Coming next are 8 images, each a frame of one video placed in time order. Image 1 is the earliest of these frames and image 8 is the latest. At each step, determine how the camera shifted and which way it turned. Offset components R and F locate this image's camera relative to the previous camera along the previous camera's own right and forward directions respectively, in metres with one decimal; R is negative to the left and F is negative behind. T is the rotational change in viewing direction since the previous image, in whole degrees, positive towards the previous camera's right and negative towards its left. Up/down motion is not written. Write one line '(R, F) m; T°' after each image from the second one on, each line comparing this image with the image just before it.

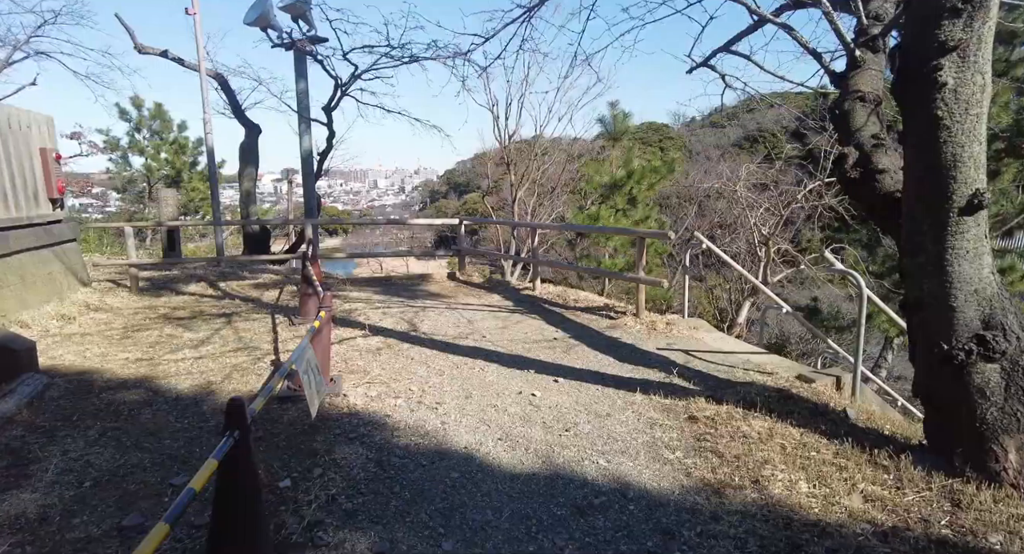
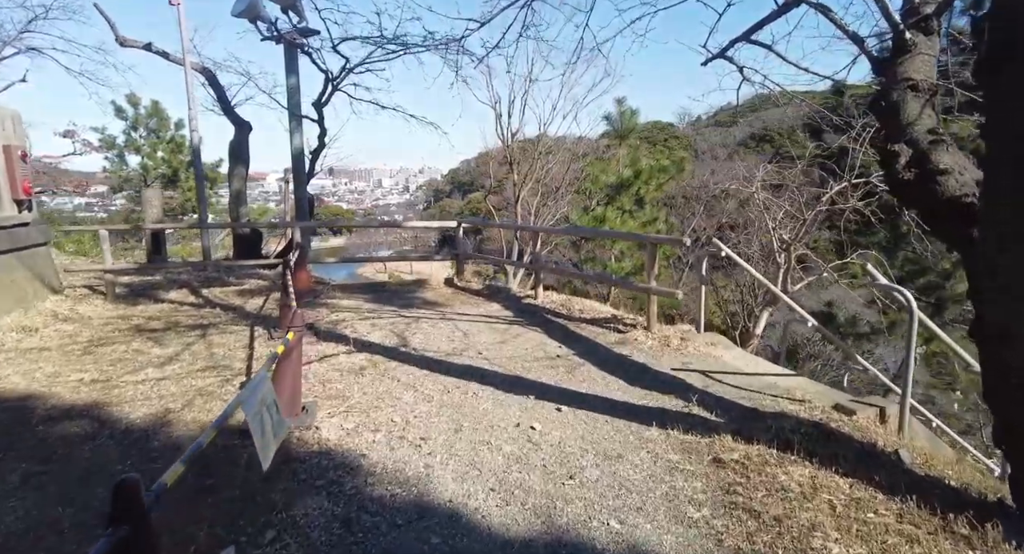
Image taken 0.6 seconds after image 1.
(0.0, +0.5) m; 0°
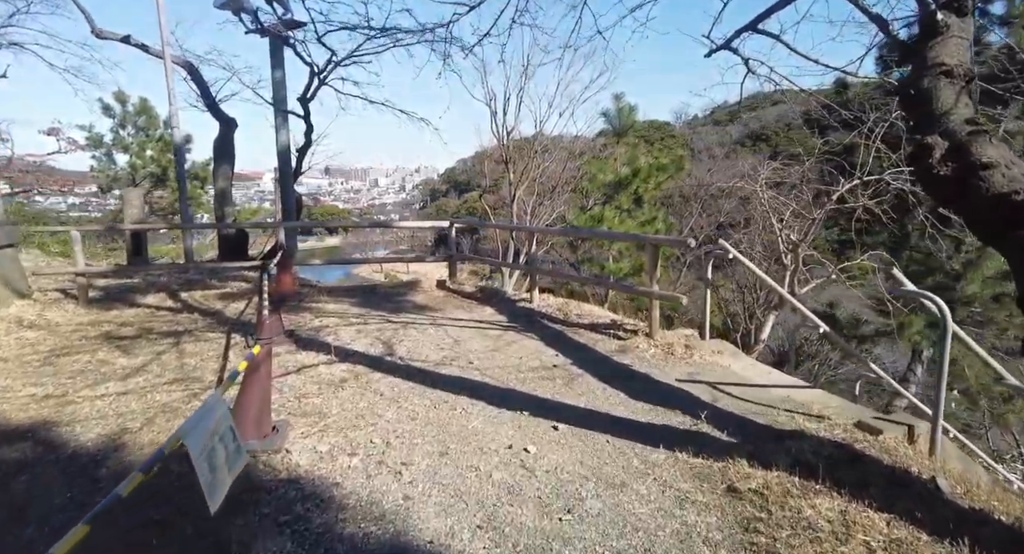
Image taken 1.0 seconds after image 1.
(0.0, +0.3) m; 0°
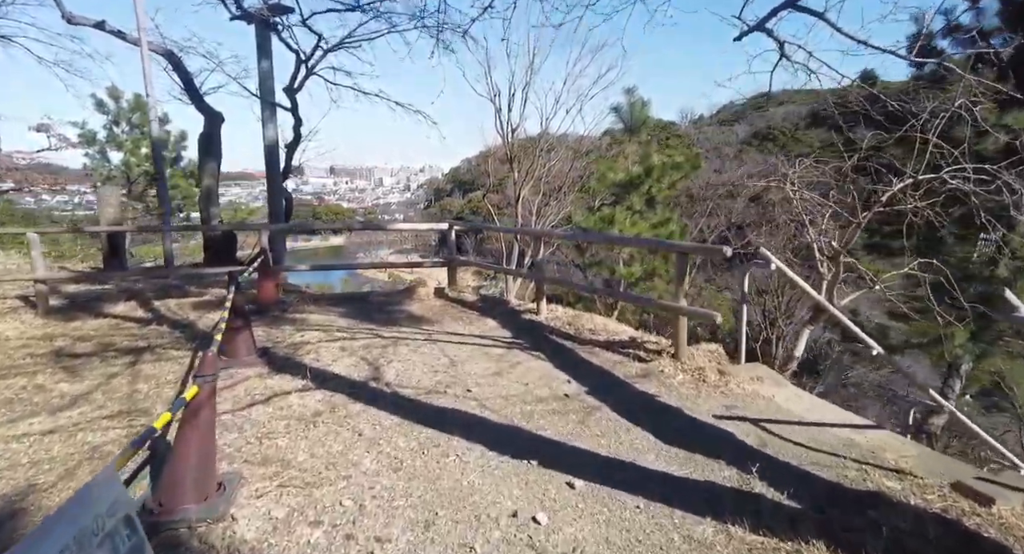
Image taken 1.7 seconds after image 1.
(0.0, +0.7) m; 0°
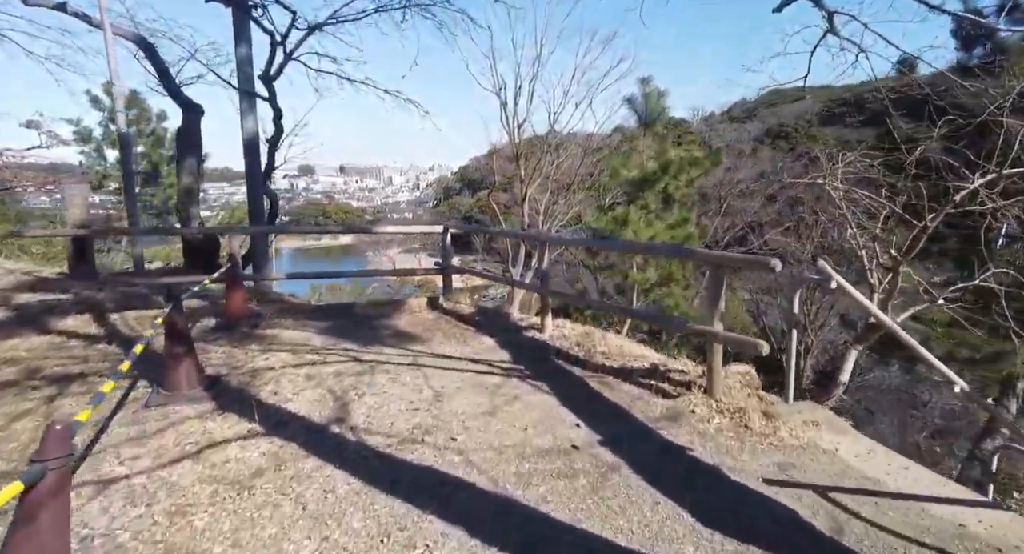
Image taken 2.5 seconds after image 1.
(+0.1, +0.8) m; -1°
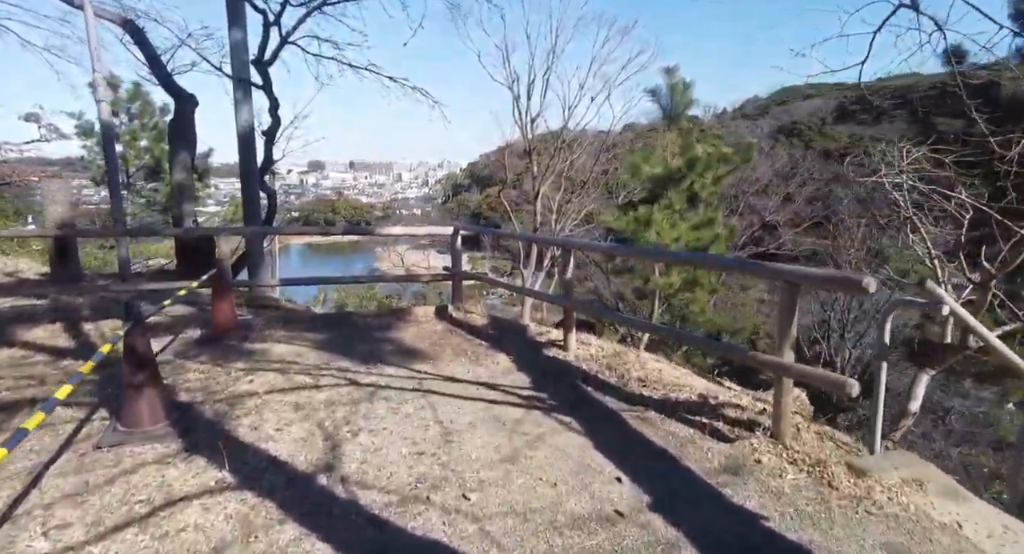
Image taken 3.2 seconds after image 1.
(-0.1, +0.6) m; -1°
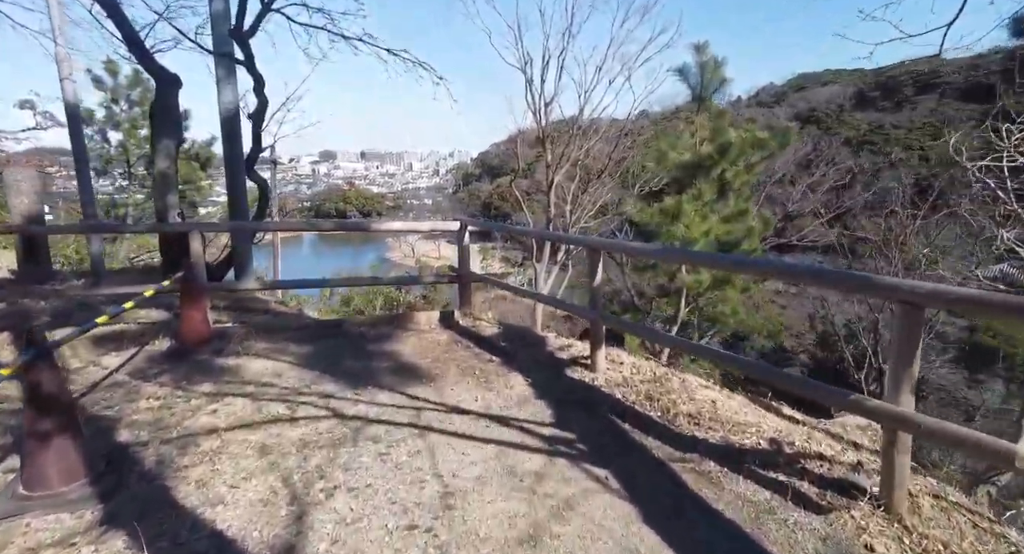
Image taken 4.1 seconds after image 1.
(0.0, +0.8) m; -1°
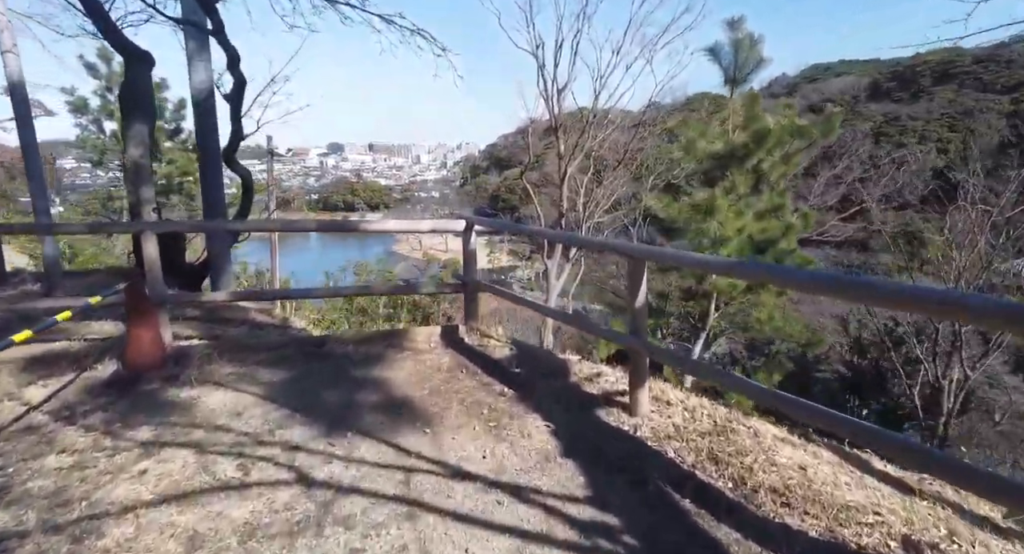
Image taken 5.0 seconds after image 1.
(-0.1, +0.8) m; -1°
